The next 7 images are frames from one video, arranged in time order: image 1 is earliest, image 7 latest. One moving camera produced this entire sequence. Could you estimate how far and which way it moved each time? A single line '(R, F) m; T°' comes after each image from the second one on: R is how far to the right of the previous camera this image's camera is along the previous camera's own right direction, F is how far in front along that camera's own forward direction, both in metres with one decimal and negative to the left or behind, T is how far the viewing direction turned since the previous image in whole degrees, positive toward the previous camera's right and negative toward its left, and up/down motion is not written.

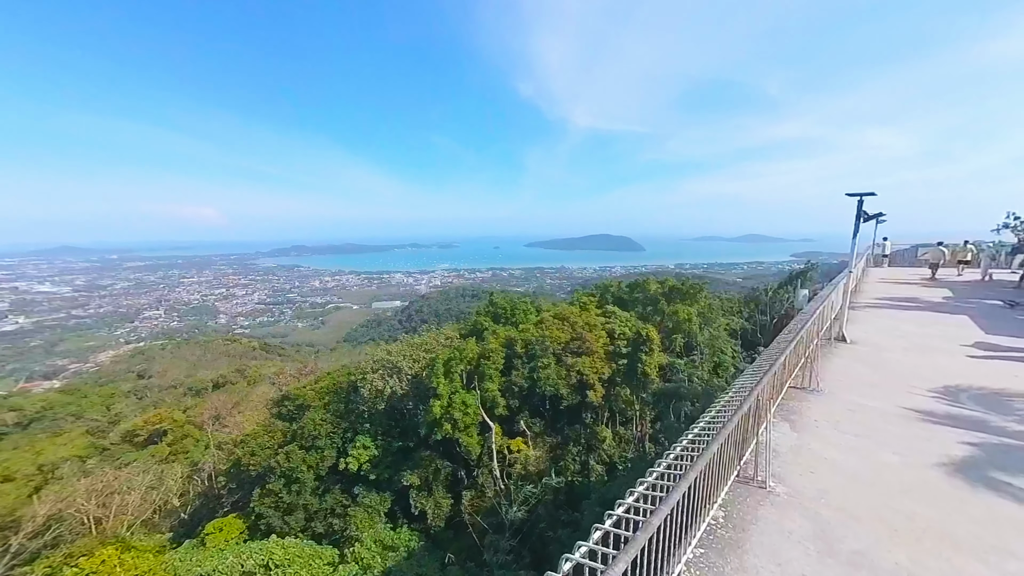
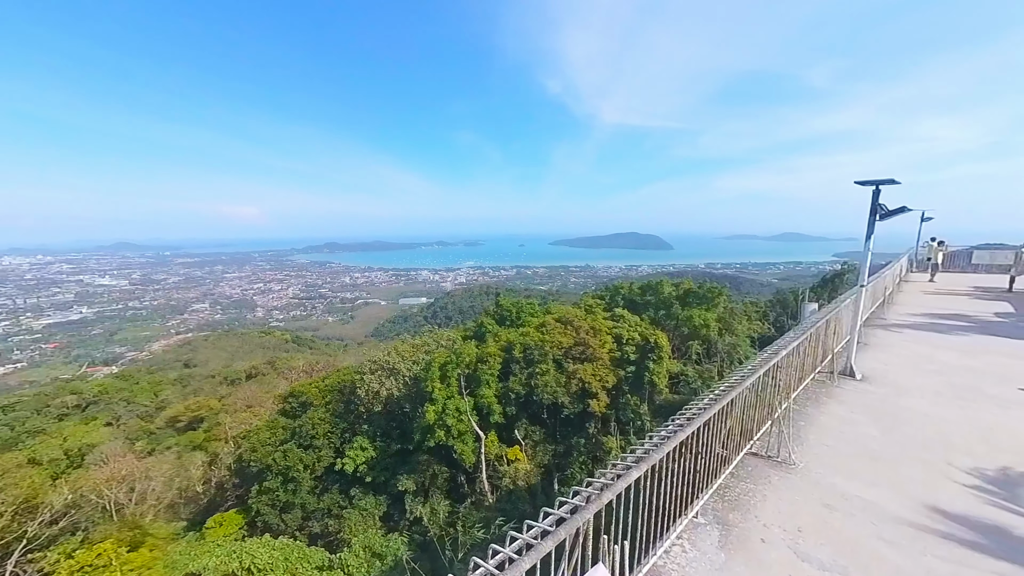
(+0.9, +0.7) m; -4°
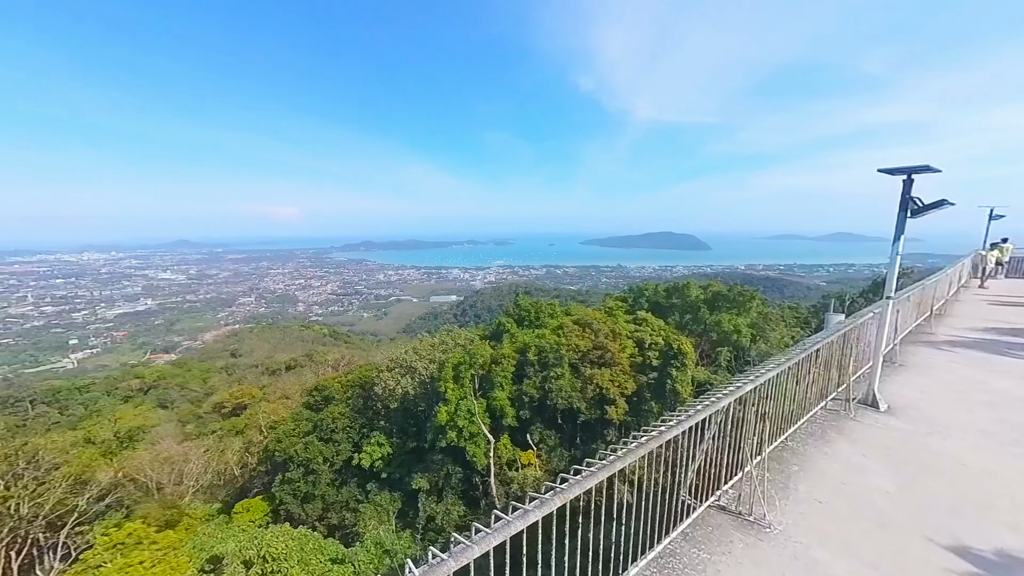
(+0.5, +0.3) m; -5°
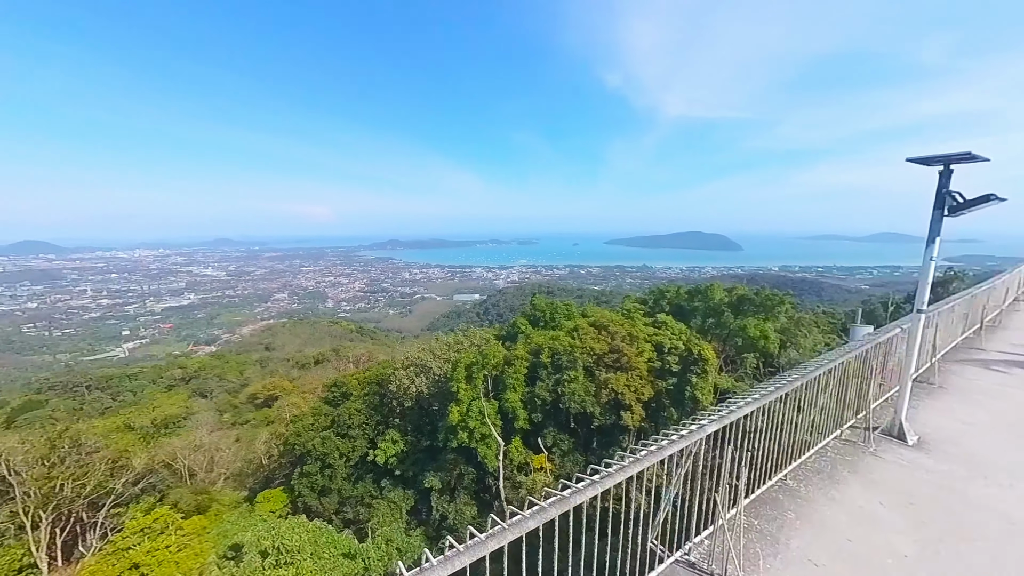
(+0.3, +0.2) m; -4°
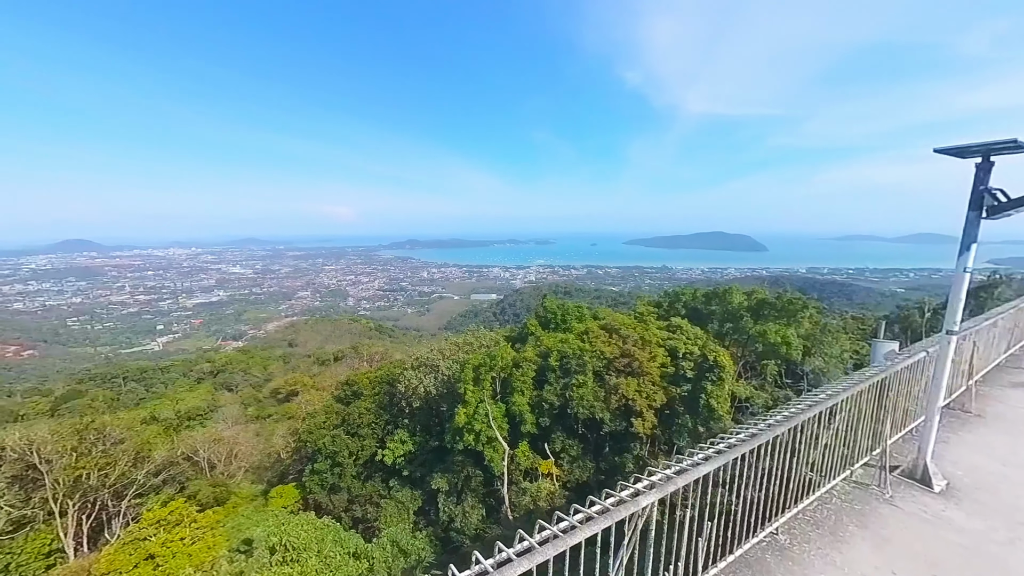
(+0.3, +0.2) m; -3°
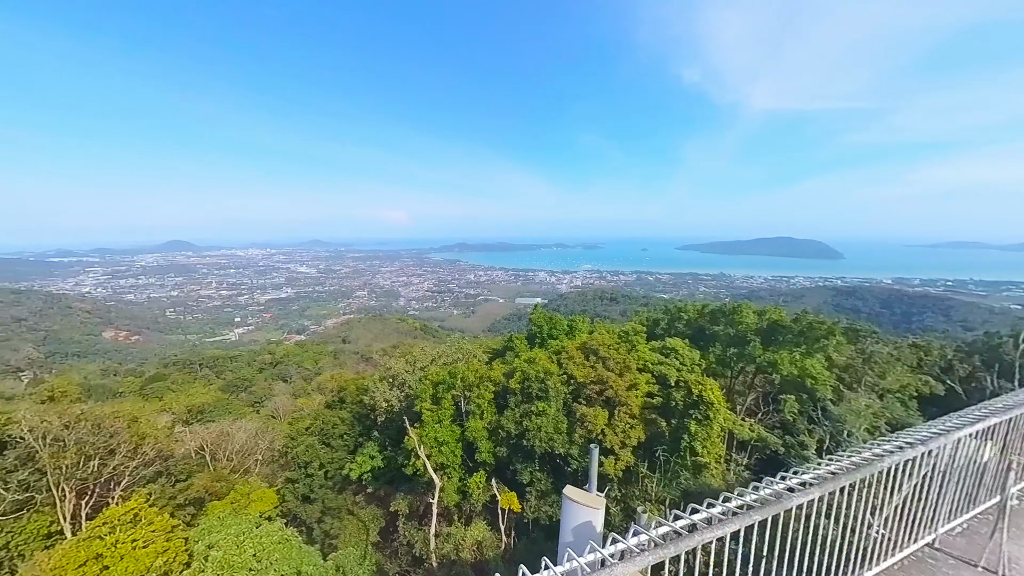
(+2.6, +1.4) m; -7°
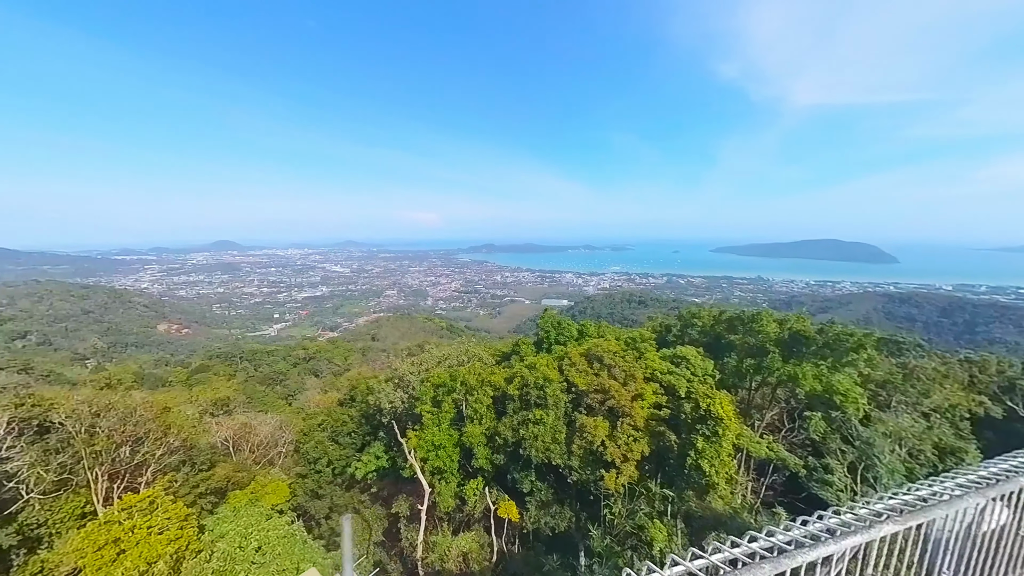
(+0.8, +0.3) m; -4°
